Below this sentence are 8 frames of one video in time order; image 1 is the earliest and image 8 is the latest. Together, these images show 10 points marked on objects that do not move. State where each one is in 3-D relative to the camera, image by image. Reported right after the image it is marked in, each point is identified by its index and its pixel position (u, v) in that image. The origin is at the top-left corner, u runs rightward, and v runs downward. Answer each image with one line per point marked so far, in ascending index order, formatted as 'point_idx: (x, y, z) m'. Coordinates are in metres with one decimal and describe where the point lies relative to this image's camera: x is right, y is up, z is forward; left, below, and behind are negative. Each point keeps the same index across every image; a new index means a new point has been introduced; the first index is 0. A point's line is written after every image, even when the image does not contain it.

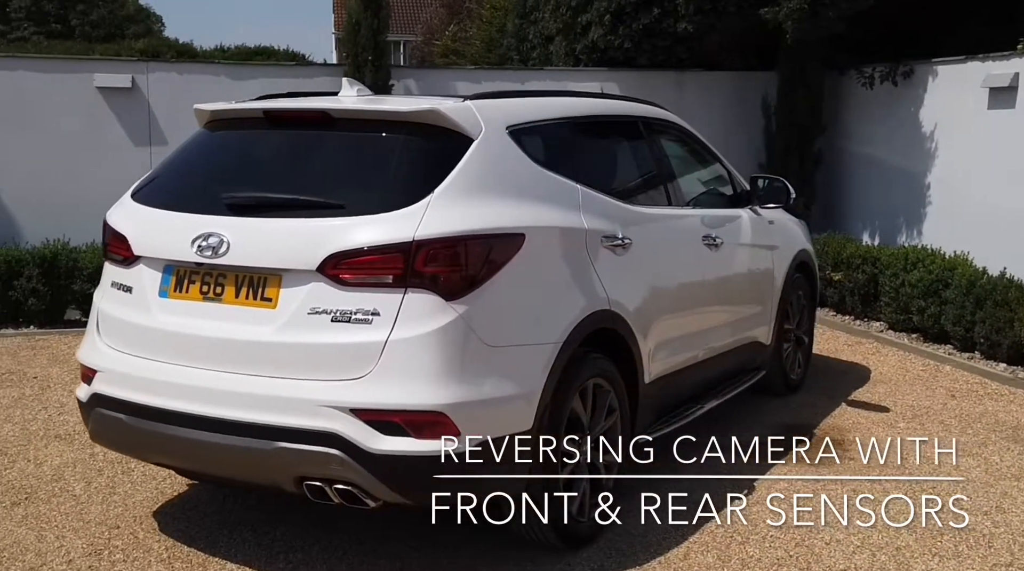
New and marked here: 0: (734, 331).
0: (+1.2, -0.3, +5.9) m
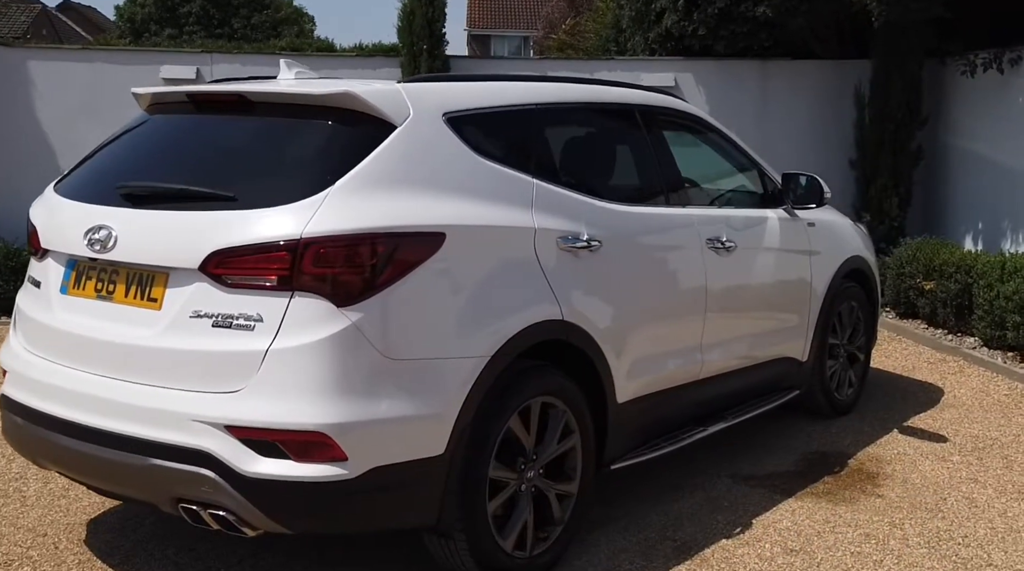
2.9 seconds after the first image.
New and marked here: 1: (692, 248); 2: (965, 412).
0: (+1.2, -0.3, +5.3) m
1: (+0.8, +0.2, +4.7) m
2: (+2.8, -0.8, +6.4) m
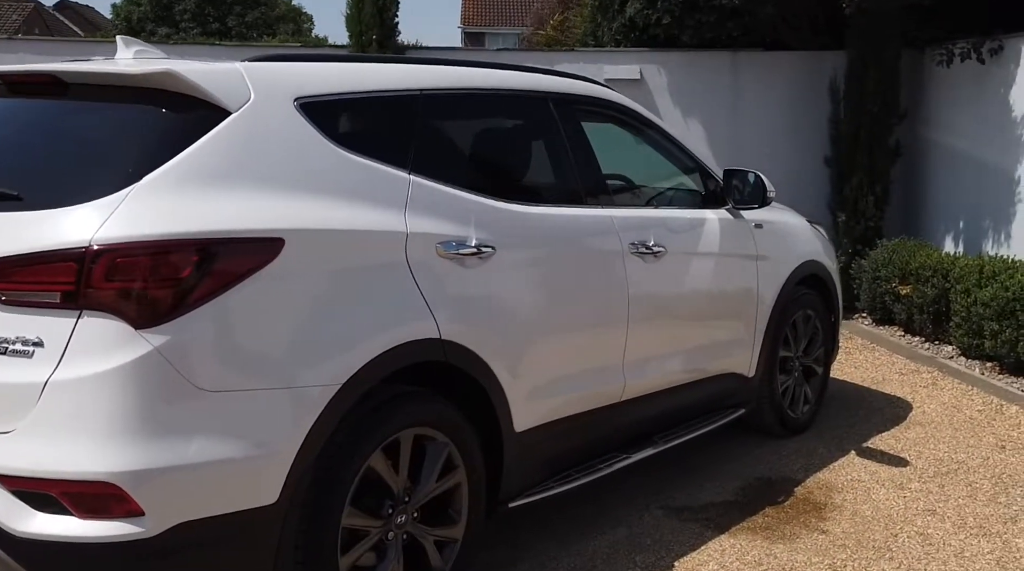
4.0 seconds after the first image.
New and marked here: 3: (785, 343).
0: (+0.8, -0.4, +4.7) m
1: (+0.4, +0.1, +4.2) m
2: (+2.4, -0.8, +5.9) m
3: (+1.5, -0.3, +5.6) m
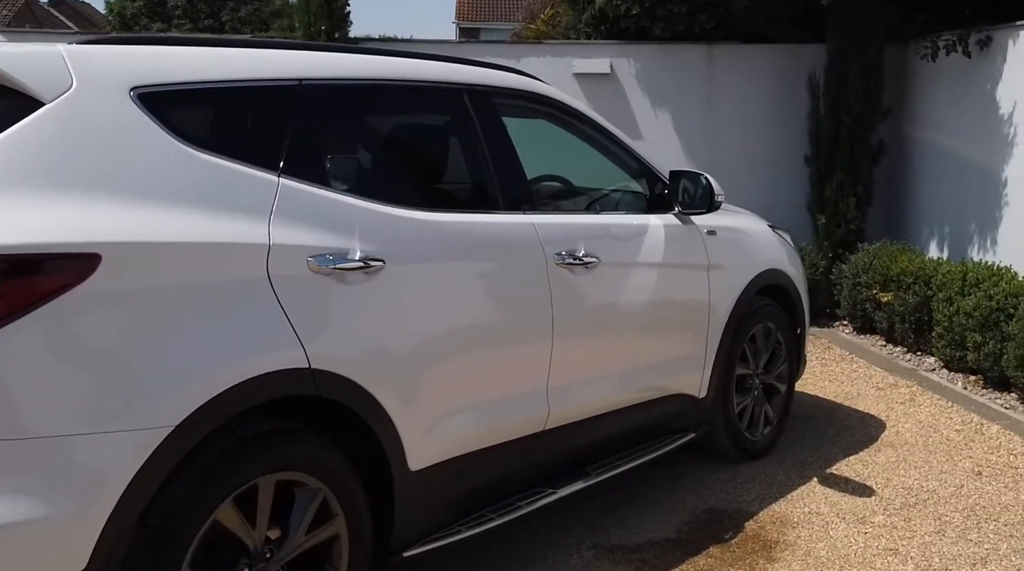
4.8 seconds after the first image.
0: (+0.5, -0.4, +4.3) m
1: (+0.1, +0.1, +3.7) m
2: (+2.0, -0.9, +5.4) m
3: (+1.1, -0.4, +5.1) m
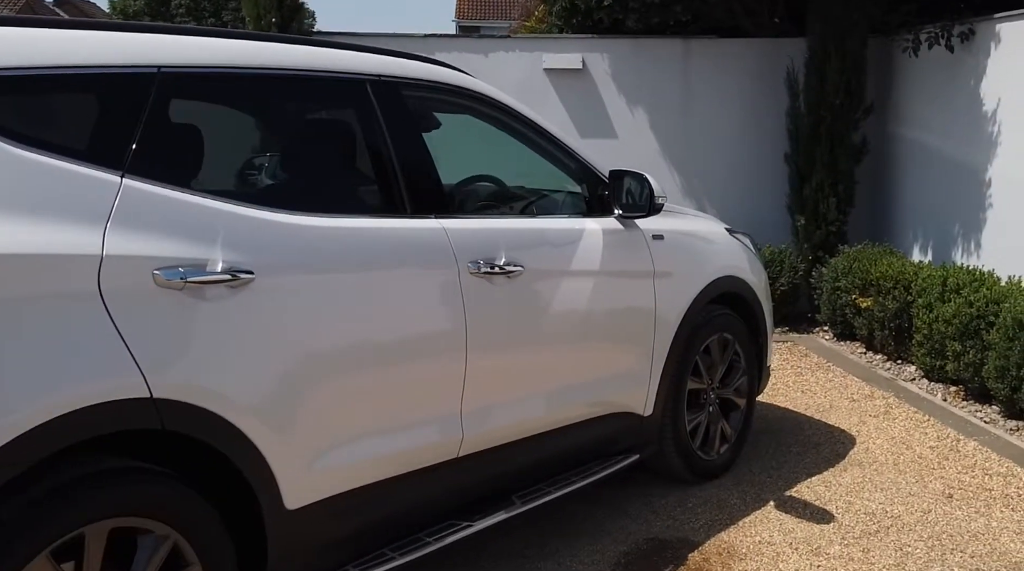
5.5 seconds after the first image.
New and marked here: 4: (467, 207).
0: (+0.2, -0.4, +3.9) m
1: (-0.2, 0.0, +3.4) m
2: (+1.7, -0.9, +5.1) m
3: (+0.8, -0.4, +4.8) m
4: (-0.1, +0.3, +3.7) m
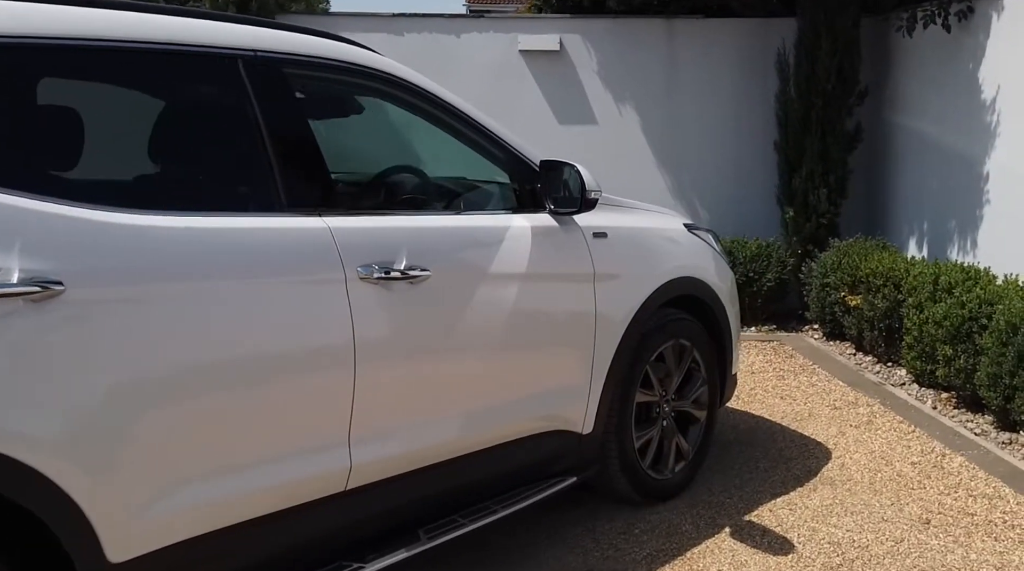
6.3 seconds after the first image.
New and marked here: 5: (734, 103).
0: (-0.1, -0.5, +3.5) m
1: (-0.5, 0.0, +2.9) m
2: (+1.5, -0.9, +4.6) m
3: (+0.6, -0.4, +4.3) m
4: (-0.4, +0.3, +3.3) m
5: (+1.8, +1.5, +8.5) m
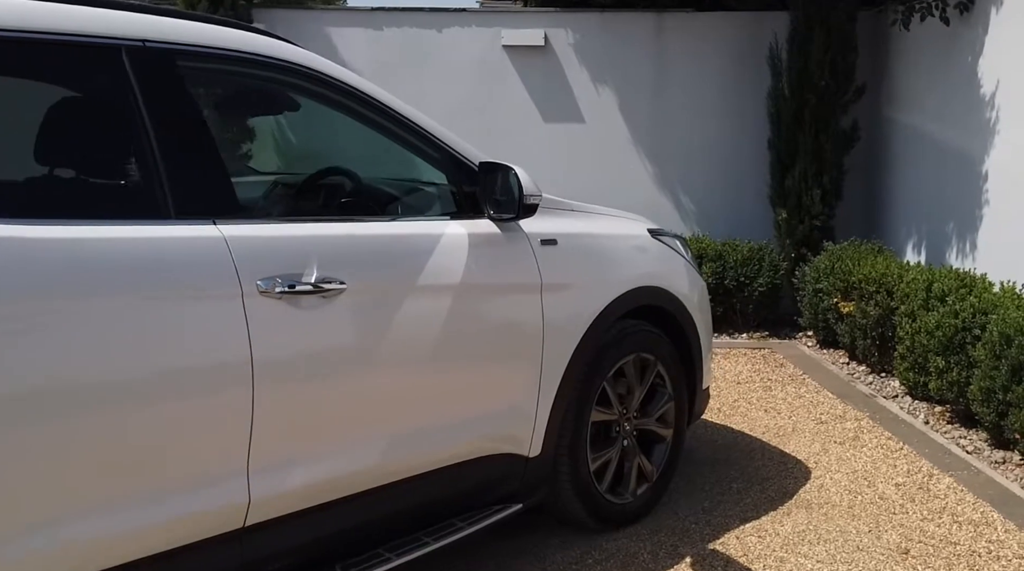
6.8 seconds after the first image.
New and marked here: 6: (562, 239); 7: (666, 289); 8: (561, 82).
0: (-0.4, -0.5, +3.2) m
1: (-0.8, 0.0, +2.7) m
2: (+1.3, -1.0, +4.3) m
3: (+0.3, -0.5, +4.0) m
4: (-0.7, +0.2, +3.0) m
5: (+1.7, +1.5, +8.2) m
6: (+0.2, +0.2, +3.8) m
7: (+0.6, 0.0, +4.3) m
8: (+0.4, +1.6, +8.2) m
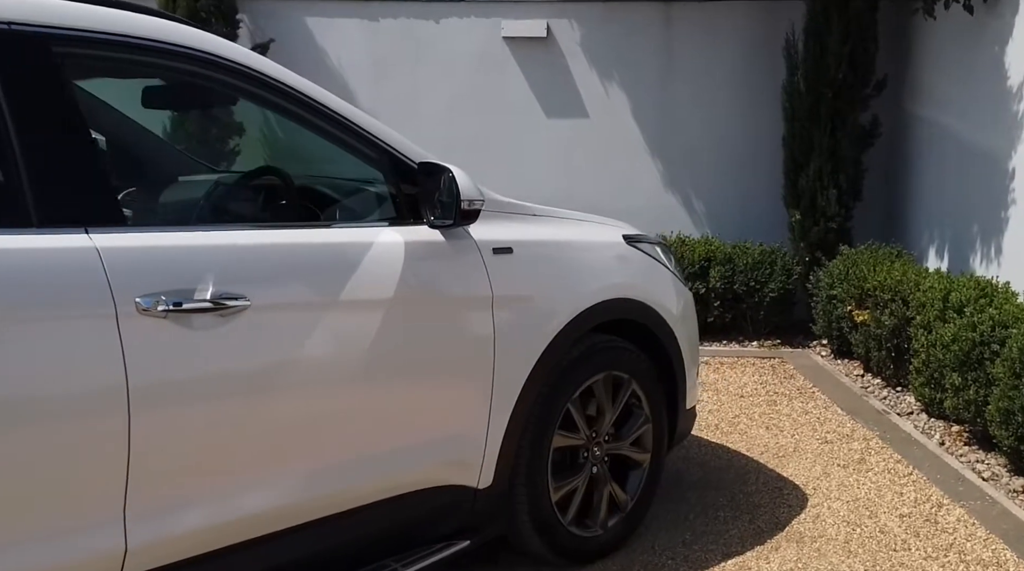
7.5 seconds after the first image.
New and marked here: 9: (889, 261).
0: (-0.5, -0.5, +2.9) m
1: (-1.0, -0.1, +2.3) m
2: (+1.1, -1.0, +3.9) m
3: (+0.2, -0.5, +3.7) m
4: (-0.9, +0.2, +2.7) m
5: (+1.7, +1.4, +7.8) m
6: (0.0, +0.1, +3.4) m
7: (+0.5, -0.1, +3.9) m
8: (+0.4, +1.6, +7.8) m
9: (+2.4, +0.2, +6.6) m
